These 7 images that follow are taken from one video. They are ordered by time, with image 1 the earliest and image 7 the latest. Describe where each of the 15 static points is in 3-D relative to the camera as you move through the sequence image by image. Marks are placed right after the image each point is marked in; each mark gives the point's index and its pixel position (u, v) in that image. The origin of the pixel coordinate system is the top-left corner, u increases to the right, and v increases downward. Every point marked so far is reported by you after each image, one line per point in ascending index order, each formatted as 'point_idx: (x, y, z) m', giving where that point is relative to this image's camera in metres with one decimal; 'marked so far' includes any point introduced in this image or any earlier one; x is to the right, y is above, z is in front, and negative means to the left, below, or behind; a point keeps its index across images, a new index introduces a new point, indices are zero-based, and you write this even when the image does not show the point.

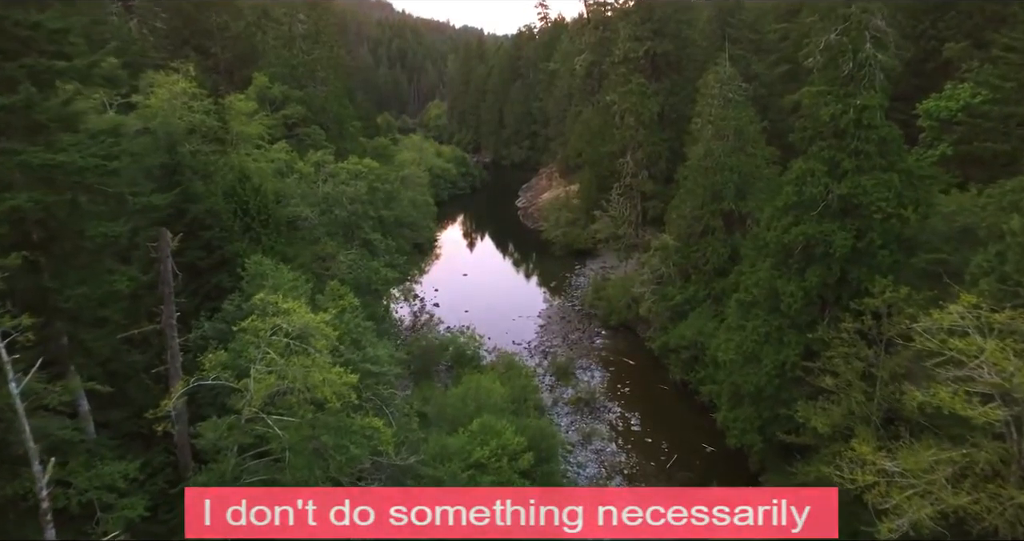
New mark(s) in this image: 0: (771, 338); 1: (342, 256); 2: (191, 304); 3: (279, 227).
0: (+5.6, -1.5, +14.0) m
1: (-5.0, +0.4, +19.3) m
2: (-7.5, -0.8, +15.1) m
3: (-6.6, +1.2, +18.3) m
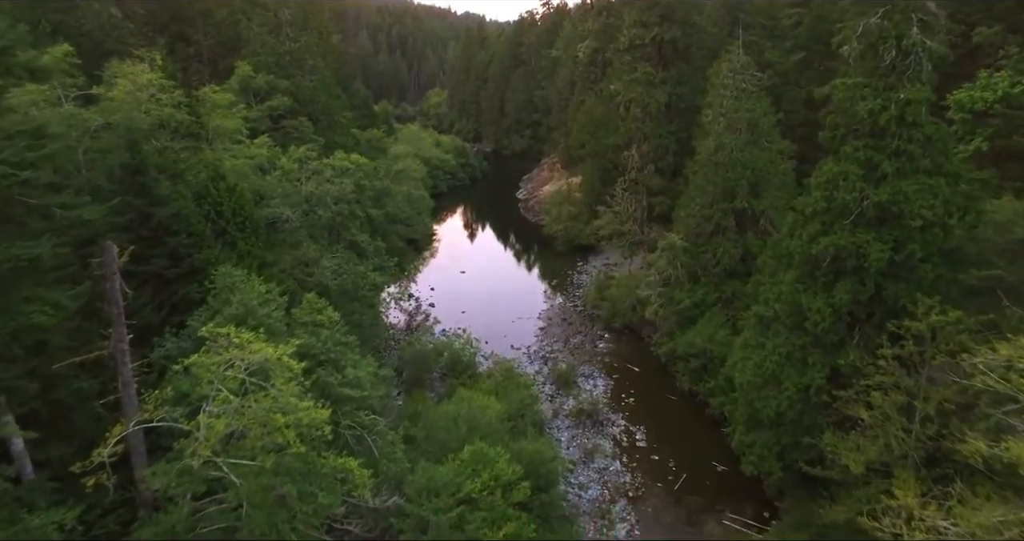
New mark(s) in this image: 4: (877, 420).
0: (+5.5, -1.7, +12.6) m
1: (-5.1, +0.3, +17.9) m
2: (-7.6, -1.0, +13.7) m
3: (-6.7, +1.0, +16.9) m
4: (+5.9, -2.4, +10.5) m
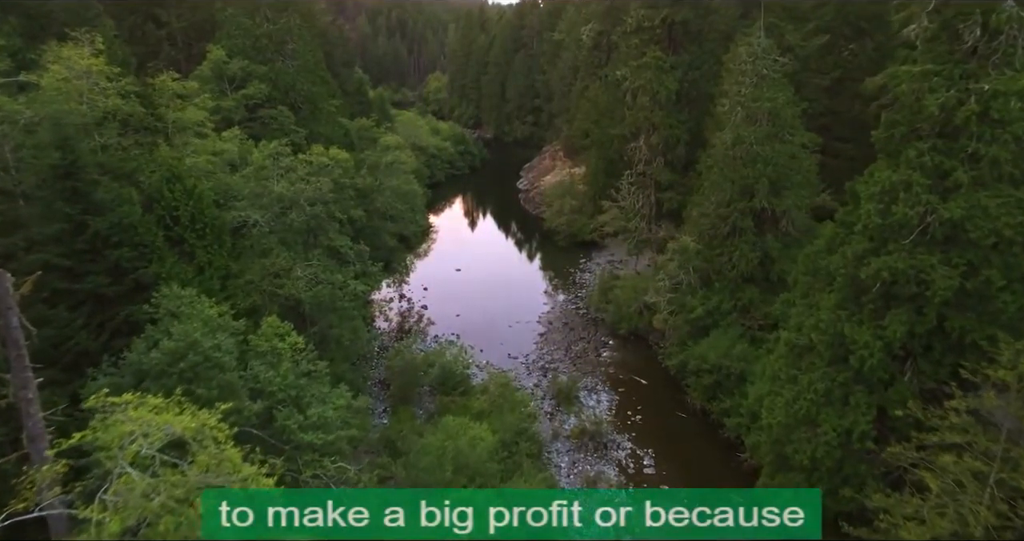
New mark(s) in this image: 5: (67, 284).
0: (+5.4, -2.1, +10.7) m
1: (-5.2, 0.0, +16.0) m
2: (-7.7, -1.4, +11.9) m
3: (-6.8, +0.8, +15.1) m
4: (+5.8, -2.9, +8.6) m
5: (-8.2, -0.2, +11.9) m
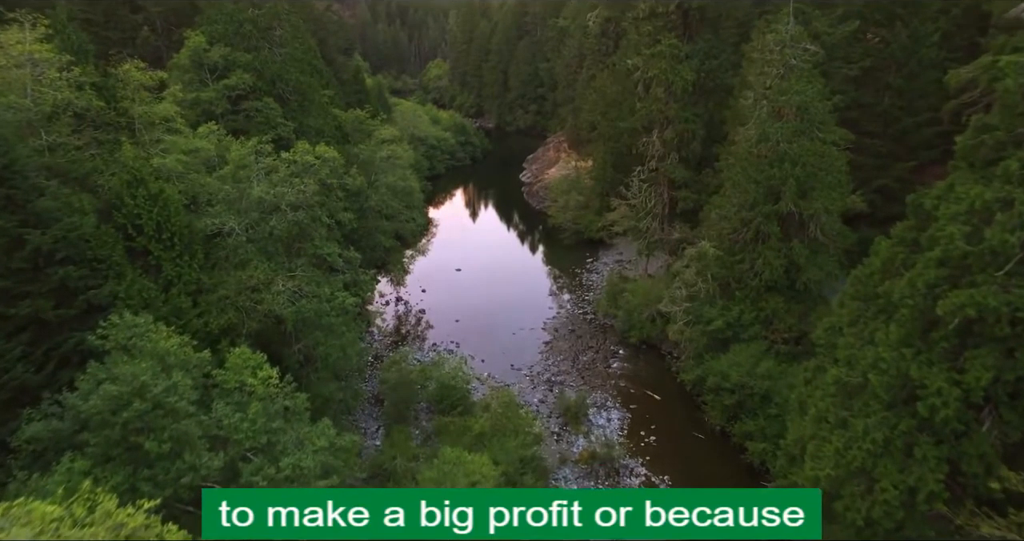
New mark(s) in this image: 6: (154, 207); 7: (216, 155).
0: (+5.4, -2.5, +9.2) m
1: (-5.1, -0.3, +14.5) m
2: (-7.6, -1.7, +10.3) m
3: (-6.7, +0.5, +13.4) m
4: (+5.8, -3.3, +7.0) m
5: (-8.1, -0.6, +10.3) m
6: (-7.1, +1.2, +12.7) m
7: (-7.4, +2.9, +16.0) m
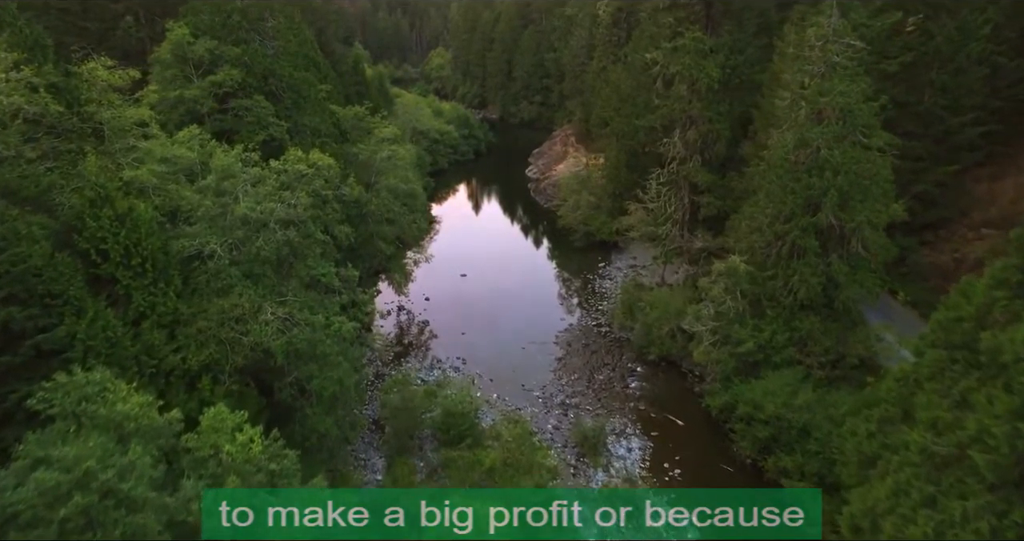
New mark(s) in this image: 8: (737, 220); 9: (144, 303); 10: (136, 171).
0: (+5.8, -3.2, +7.6) m
1: (-4.8, -0.8, +12.9) m
2: (-7.3, -2.3, +8.8) m
3: (-6.3, -0.1, +11.8) m
4: (+6.1, -4.0, +5.5) m
5: (-7.8, -1.2, +8.7) m
6: (-6.7, +0.7, +11.1) m
7: (-7.1, +2.4, +14.4) m
8: (+6.9, +1.6, +19.8) m
9: (-6.4, -0.6, +11.3) m
10: (-7.6, +2.0, +13.0) m
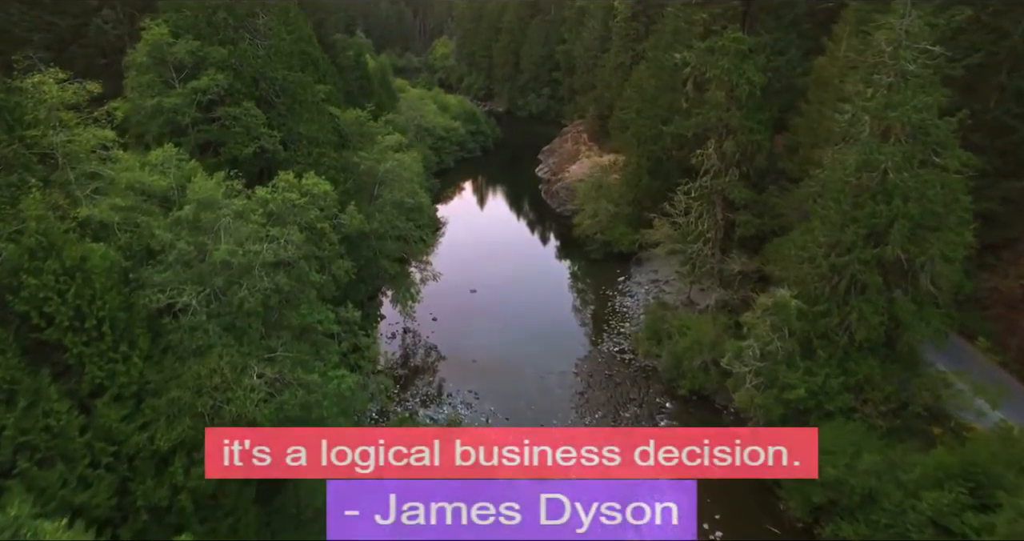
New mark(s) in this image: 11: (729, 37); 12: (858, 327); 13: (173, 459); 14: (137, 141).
0: (+6.2, -4.3, +5.6) m
1: (-4.3, -1.7, +10.9) m
2: (-6.8, -3.2, +6.8) m
3: (-5.8, -1.0, +9.8) m
4: (+6.6, -5.1, +3.5) m
5: (-7.3, -2.1, +6.7) m
6: (-6.2, -0.3, +9.1) m
7: (-6.5, +1.5, +12.3) m
8: (+7.4, +0.7, +17.7) m
9: (-5.9, -1.5, +9.3) m
10: (-7.1, +1.1, +10.9) m
11: (+6.5, +6.9, +19.2) m
12: (+8.1, -1.3, +15.0) m
13: (-5.4, -3.0, +10.2) m
14: (-9.7, +3.3, +16.6) m
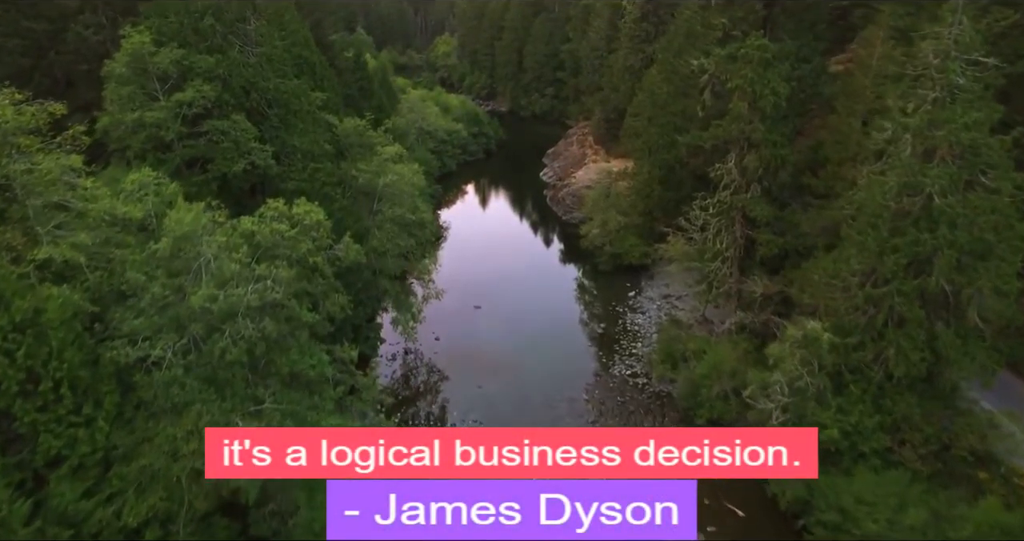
0: (+6.4, -5.0, +4.5) m
1: (-4.1, -2.4, +9.7) m
2: (-6.6, -3.9, +5.6) m
3: (-5.6, -1.7, +8.7) m
4: (+6.8, -5.9, +2.4) m
5: (-7.1, -2.8, +5.6) m
6: (-6.0, -0.9, +7.9) m
7: (-6.3, +0.9, +11.1) m
8: (+7.6, +0.1, +16.5) m
9: (-5.7, -2.2, +8.1) m
10: (-6.8, +0.5, +9.8) m
11: (+6.7, +6.3, +18.0) m
12: (+8.3, -2.0, +13.8) m
13: (-5.2, -3.7, +9.1) m
14: (-9.4, +2.7, +15.4) m
